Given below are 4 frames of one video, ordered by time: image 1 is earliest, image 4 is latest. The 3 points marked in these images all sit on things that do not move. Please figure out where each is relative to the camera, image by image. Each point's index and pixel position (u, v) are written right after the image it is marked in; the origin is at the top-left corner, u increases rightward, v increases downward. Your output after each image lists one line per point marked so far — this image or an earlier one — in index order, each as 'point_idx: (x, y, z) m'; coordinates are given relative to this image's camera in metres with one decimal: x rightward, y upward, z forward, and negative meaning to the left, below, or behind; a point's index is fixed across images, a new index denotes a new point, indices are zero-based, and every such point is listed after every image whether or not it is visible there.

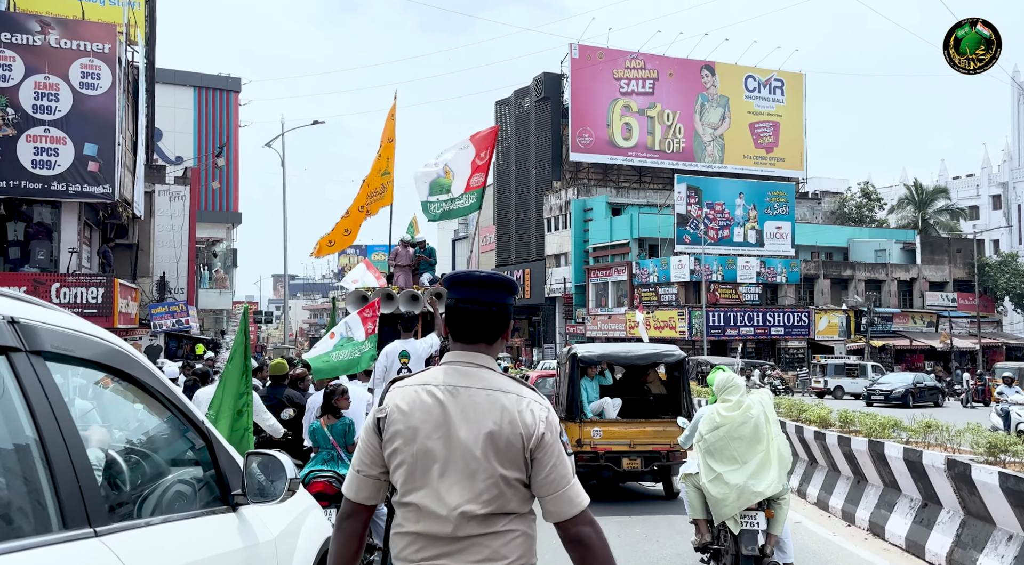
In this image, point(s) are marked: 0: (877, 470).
0: (+3.0, -1.5, +7.9) m
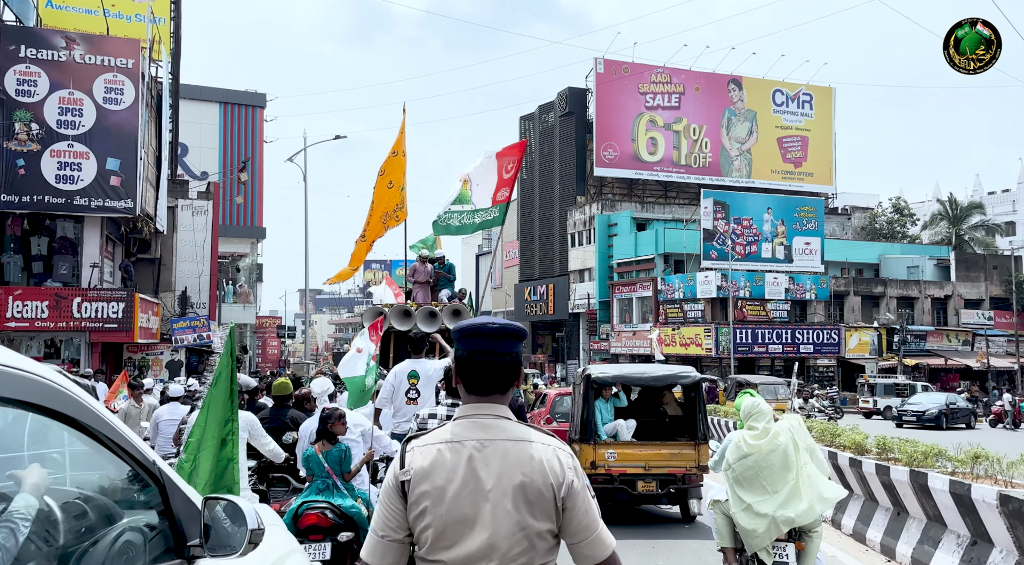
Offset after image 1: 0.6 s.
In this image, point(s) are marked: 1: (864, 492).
0: (+3.1, -1.7, +7.4) m
1: (+3.2, -1.9, +8.9) m
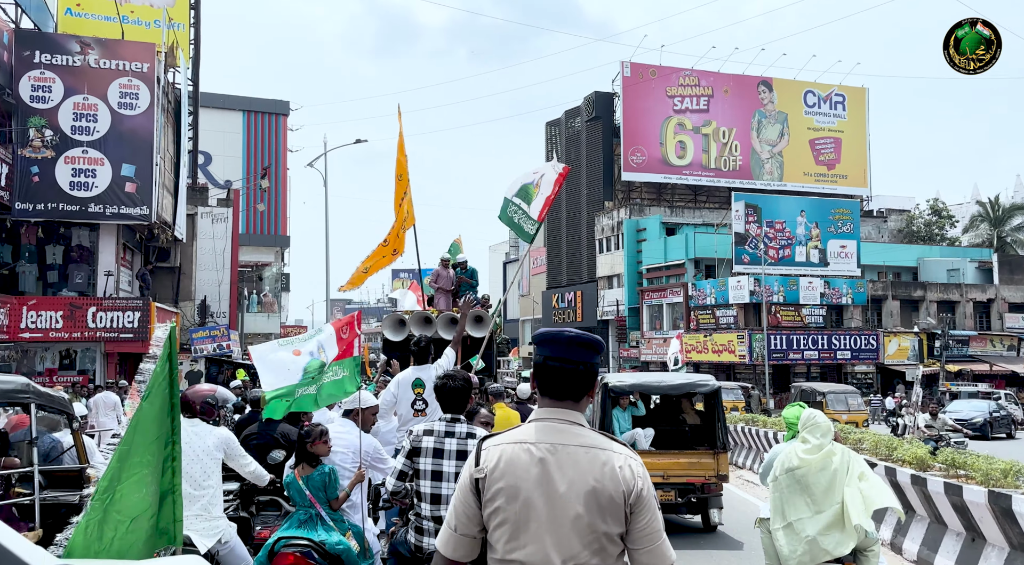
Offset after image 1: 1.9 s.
0: (+3.3, -1.7, +6.4) m
1: (+3.4, -1.9, +7.9) m
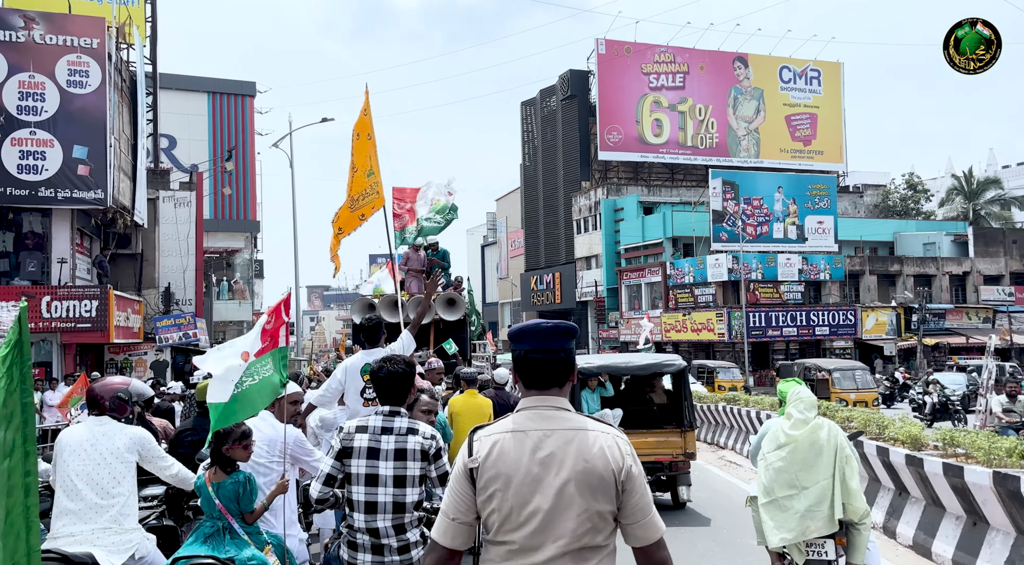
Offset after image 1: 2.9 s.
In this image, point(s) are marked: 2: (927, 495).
0: (+3.0, -1.4, +5.8) m
1: (+3.2, -1.7, +7.3) m
2: (+3.2, -1.6, +7.3) m
